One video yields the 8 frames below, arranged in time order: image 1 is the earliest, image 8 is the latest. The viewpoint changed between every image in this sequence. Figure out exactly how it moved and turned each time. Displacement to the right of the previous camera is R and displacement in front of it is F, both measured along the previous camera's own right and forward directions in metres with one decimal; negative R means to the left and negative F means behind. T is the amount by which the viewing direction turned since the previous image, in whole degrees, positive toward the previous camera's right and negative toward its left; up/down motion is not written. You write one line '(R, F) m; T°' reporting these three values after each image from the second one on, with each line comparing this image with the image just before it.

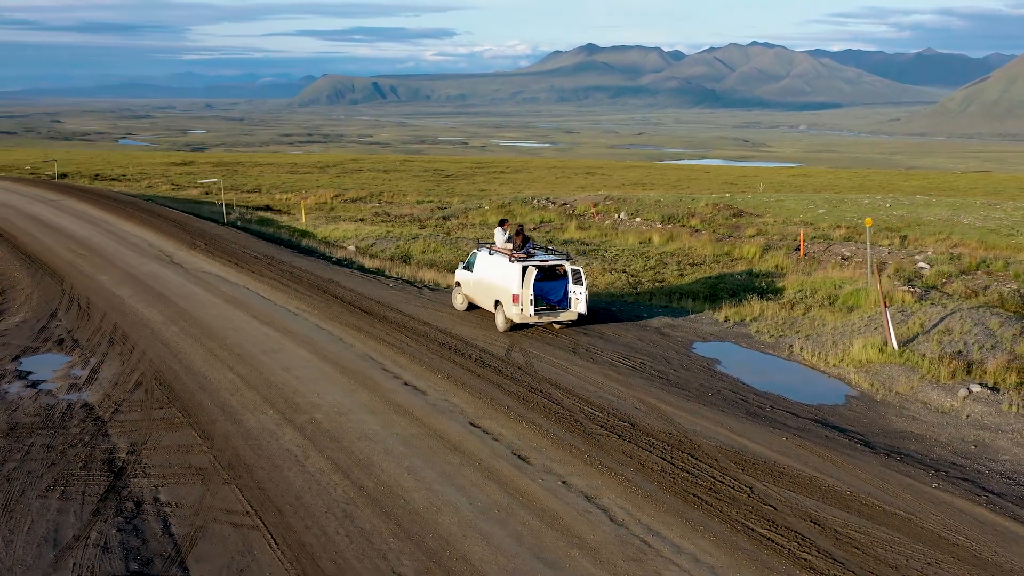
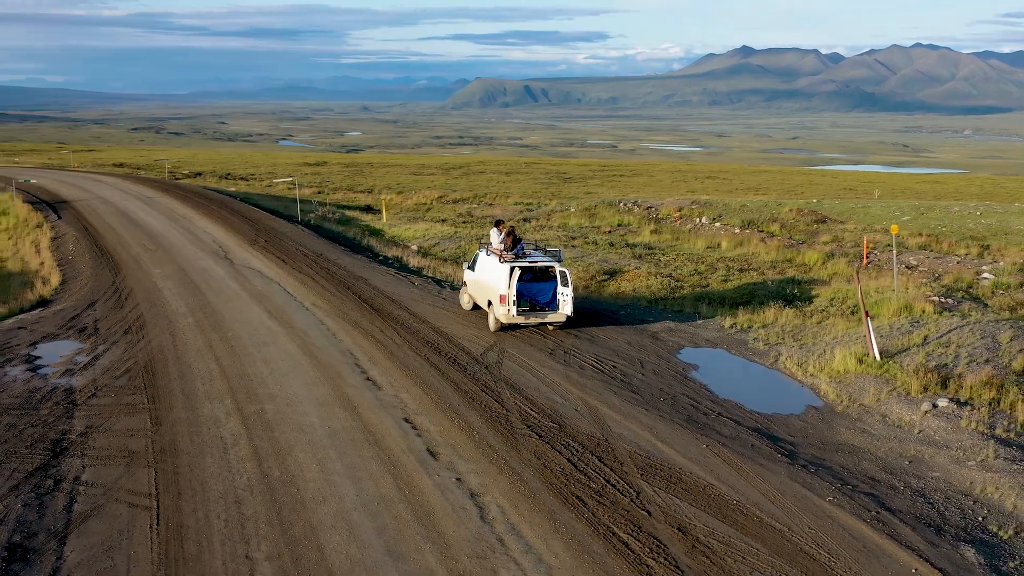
(+2.2, 0.0) m; -7°
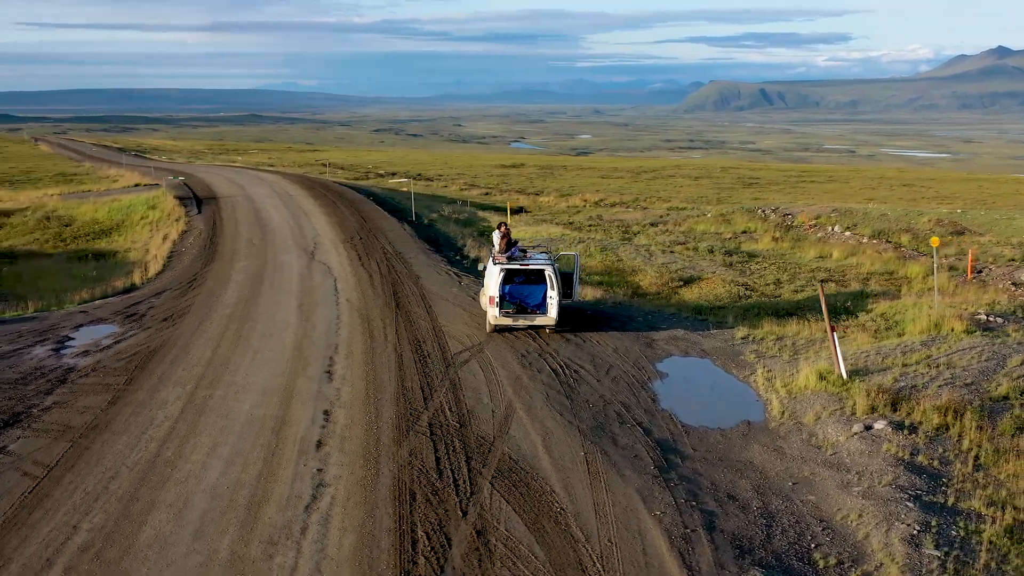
(+3.2, +0.2) m; -11°
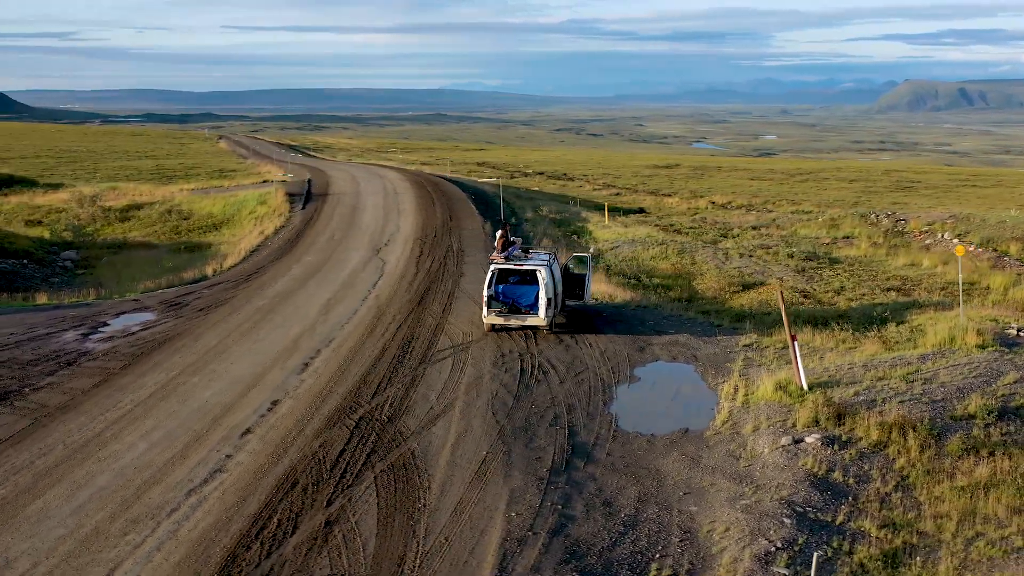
(+2.5, +0.1) m; -9°
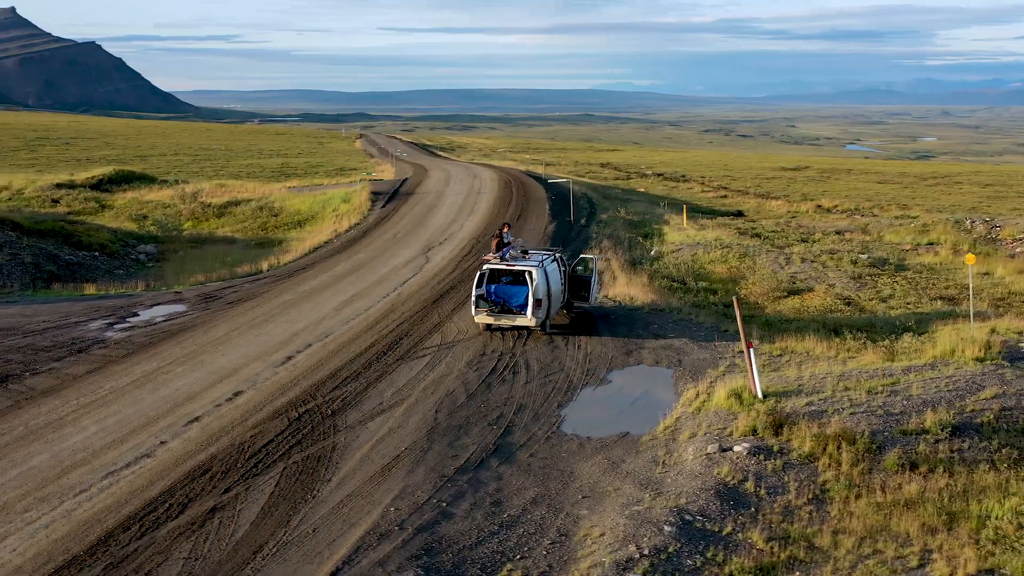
(+2.1, 0.0) m; -7°
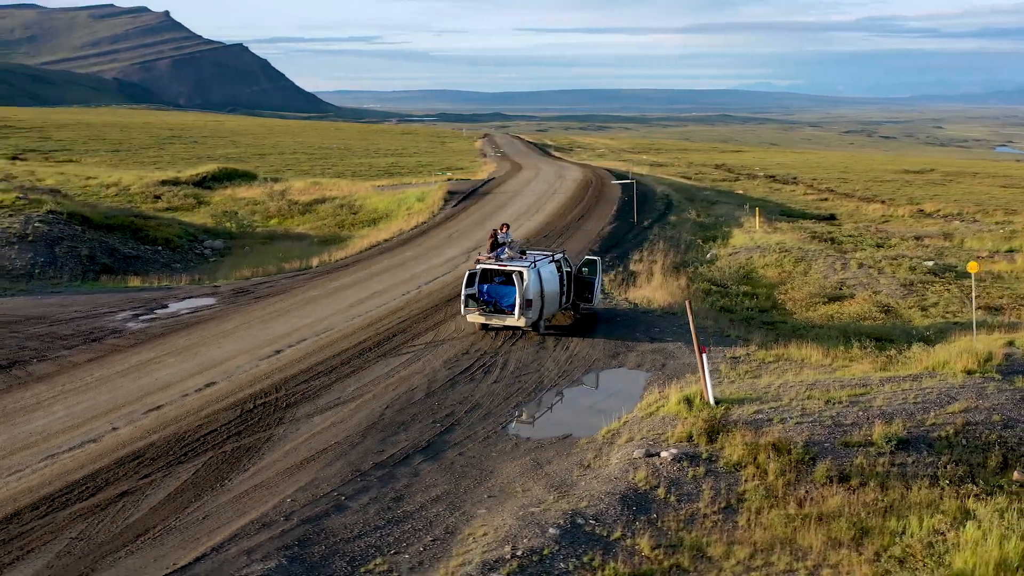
(+2.0, 0.0) m; -7°
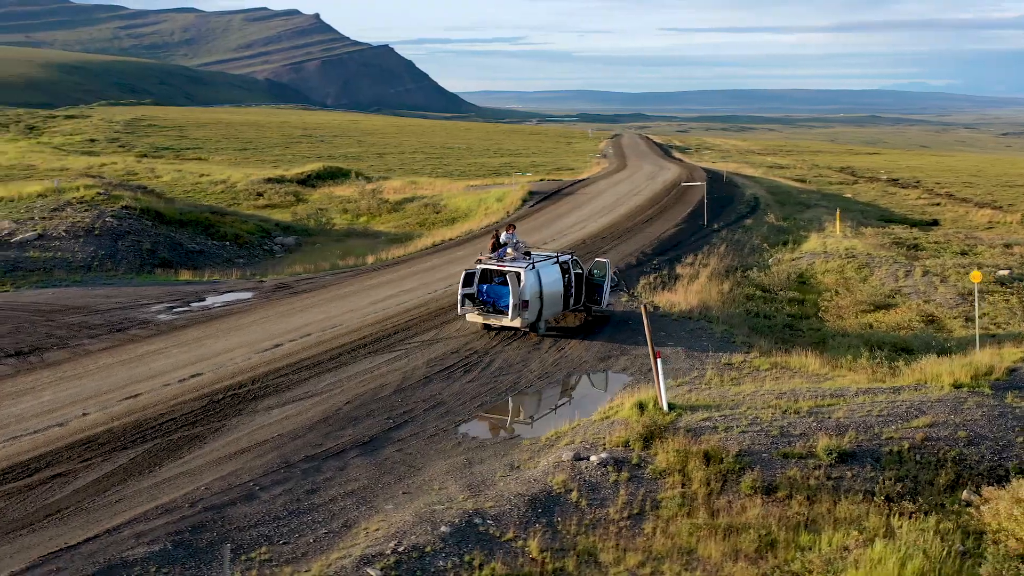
(+2.0, 0.0) m; -7°
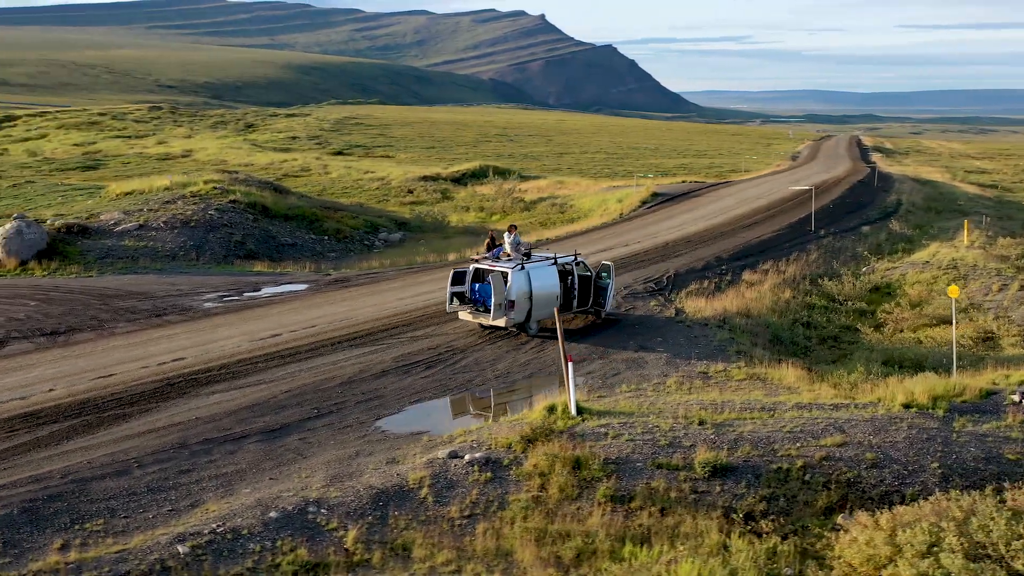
(+3.2, +0.2) m; -11°
